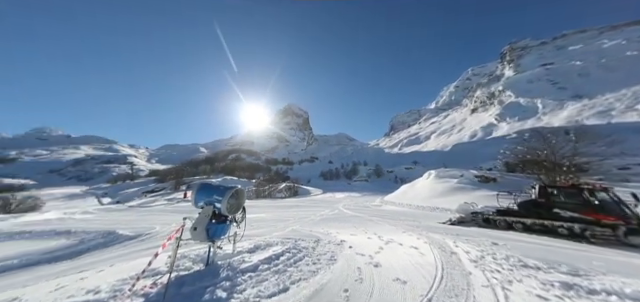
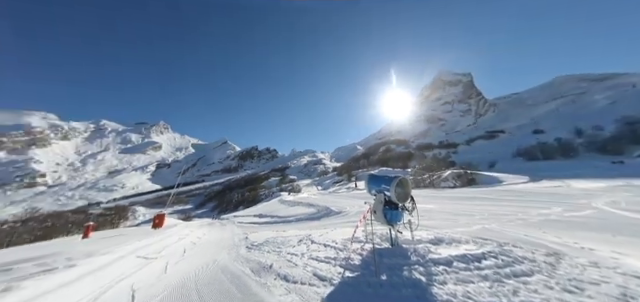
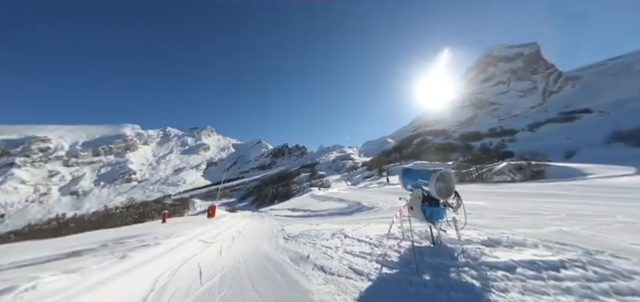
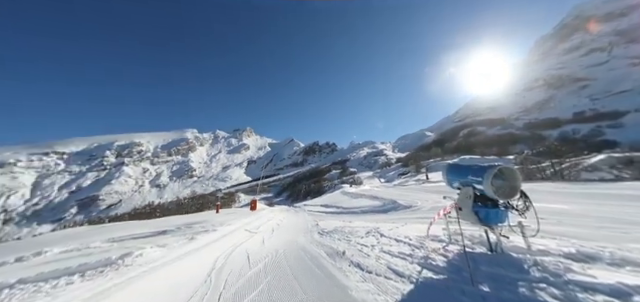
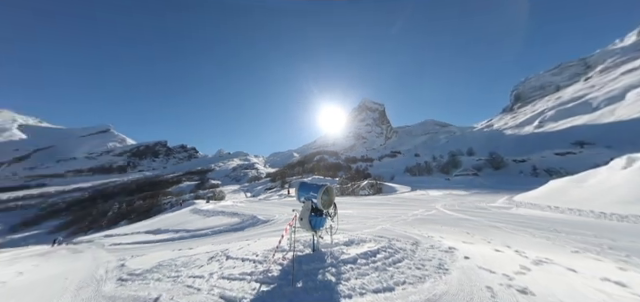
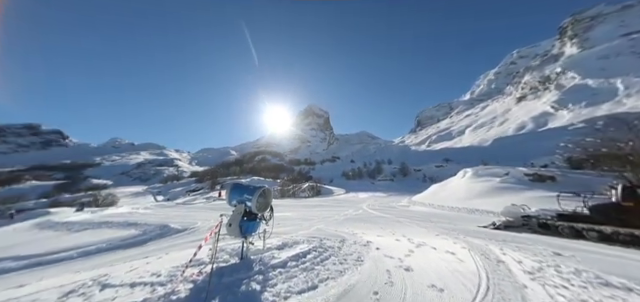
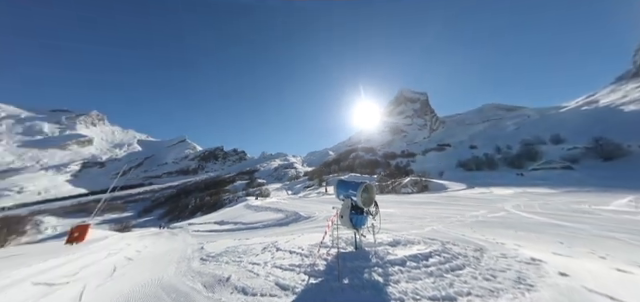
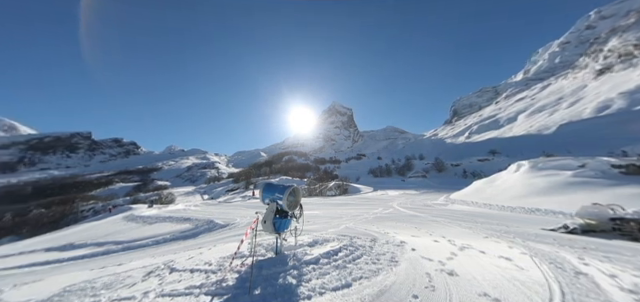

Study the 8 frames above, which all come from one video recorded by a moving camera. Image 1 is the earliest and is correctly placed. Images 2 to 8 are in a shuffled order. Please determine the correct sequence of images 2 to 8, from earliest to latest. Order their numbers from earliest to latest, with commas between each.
6, 8, 5, 7, 2, 3, 4
